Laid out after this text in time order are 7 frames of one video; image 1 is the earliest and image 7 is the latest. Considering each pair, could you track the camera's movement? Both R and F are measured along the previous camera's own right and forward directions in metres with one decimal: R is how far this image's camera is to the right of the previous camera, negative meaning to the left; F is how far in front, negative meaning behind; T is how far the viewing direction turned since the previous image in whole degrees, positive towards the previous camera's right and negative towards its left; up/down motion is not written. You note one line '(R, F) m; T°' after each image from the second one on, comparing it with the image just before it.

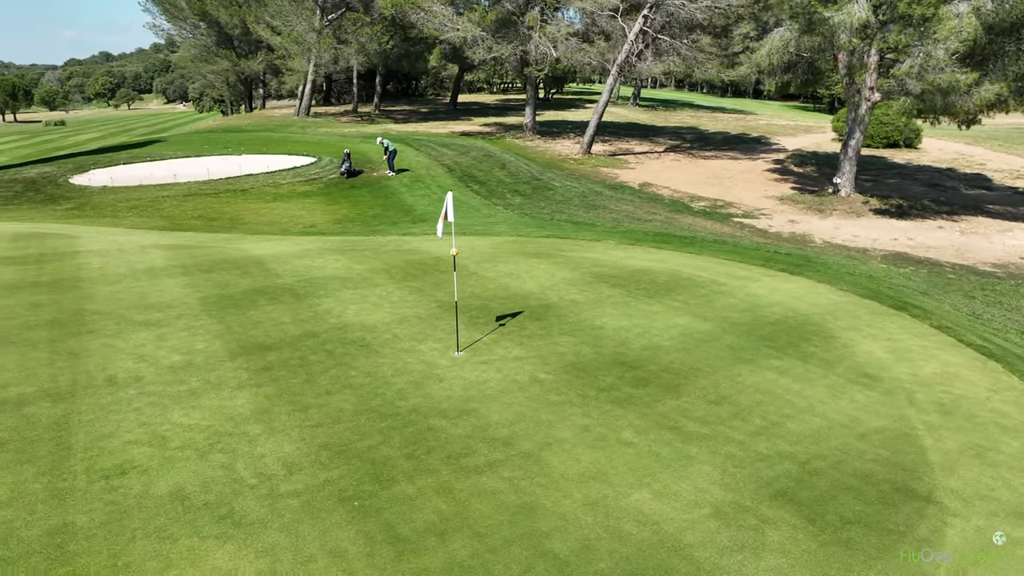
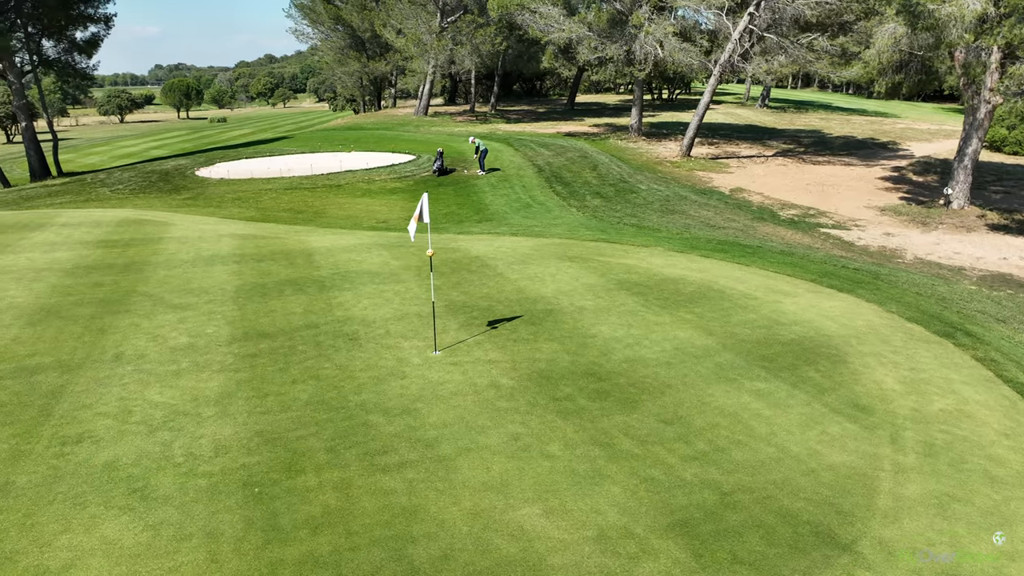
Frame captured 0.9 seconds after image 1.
(+1.8, +0.2) m; -10°
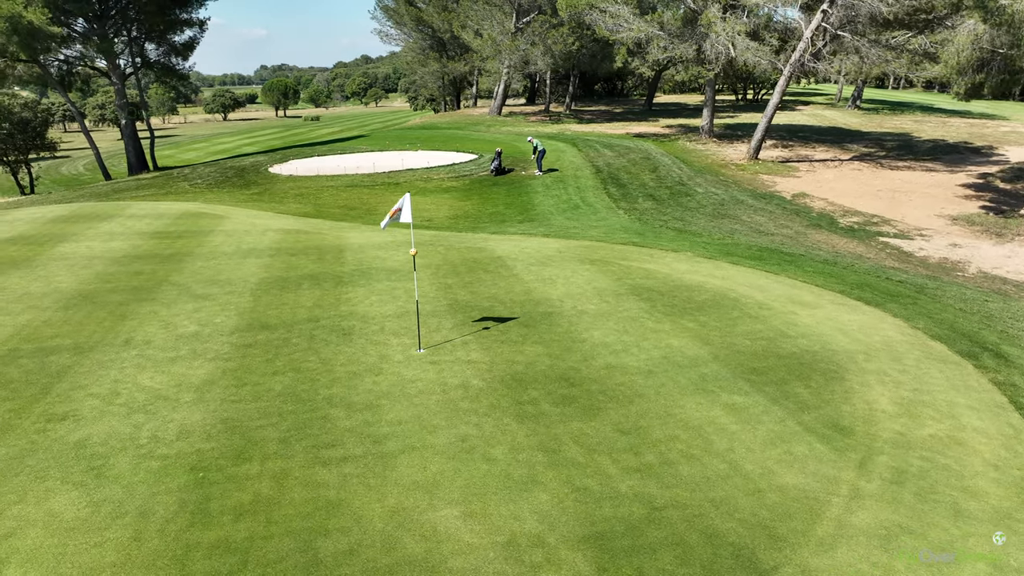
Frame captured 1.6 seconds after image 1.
(+1.2, +0.1) m; -7°
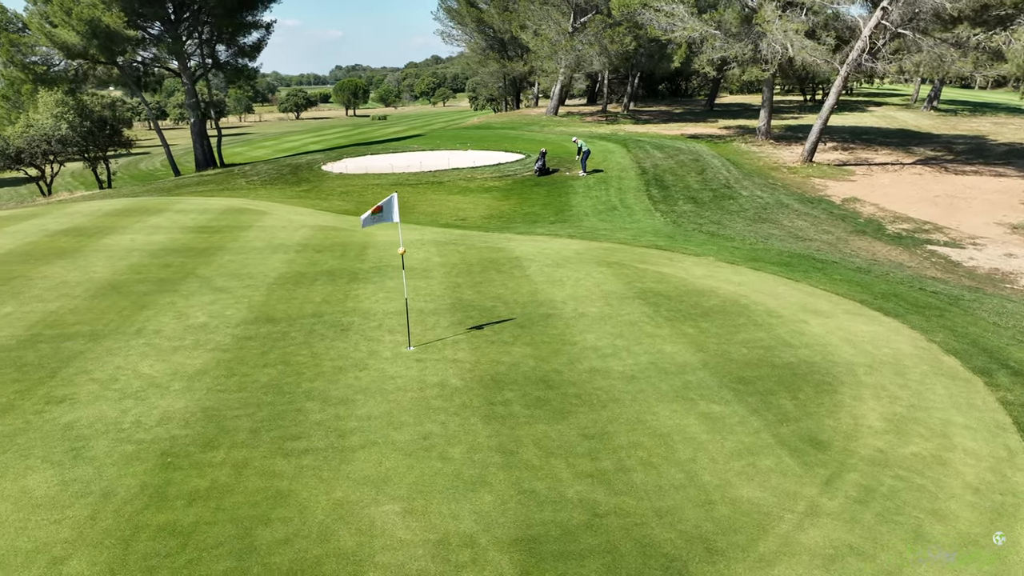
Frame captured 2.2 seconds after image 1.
(+0.9, 0.0) m; -5°
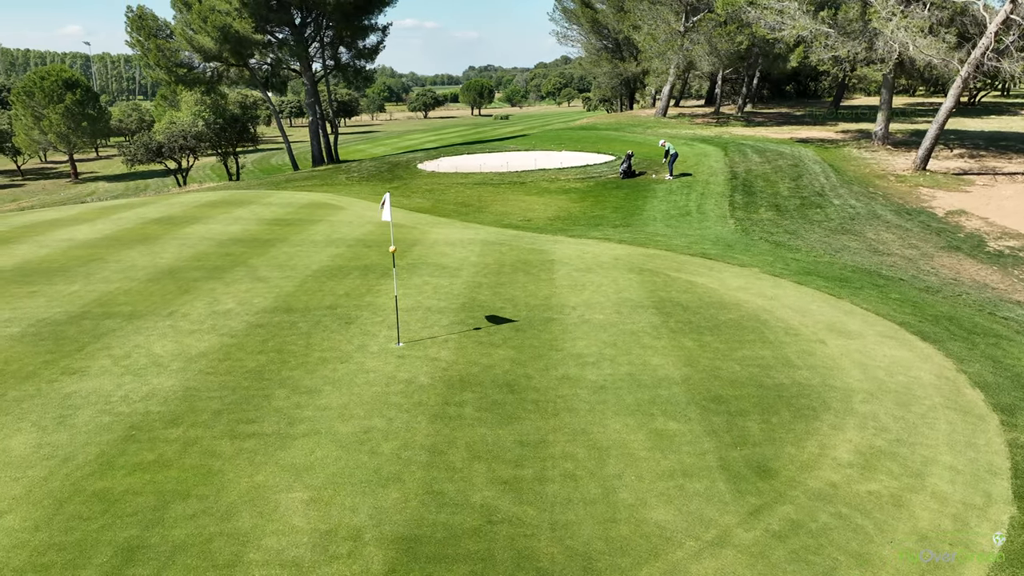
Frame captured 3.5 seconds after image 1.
(+1.7, +0.1) m; -9°
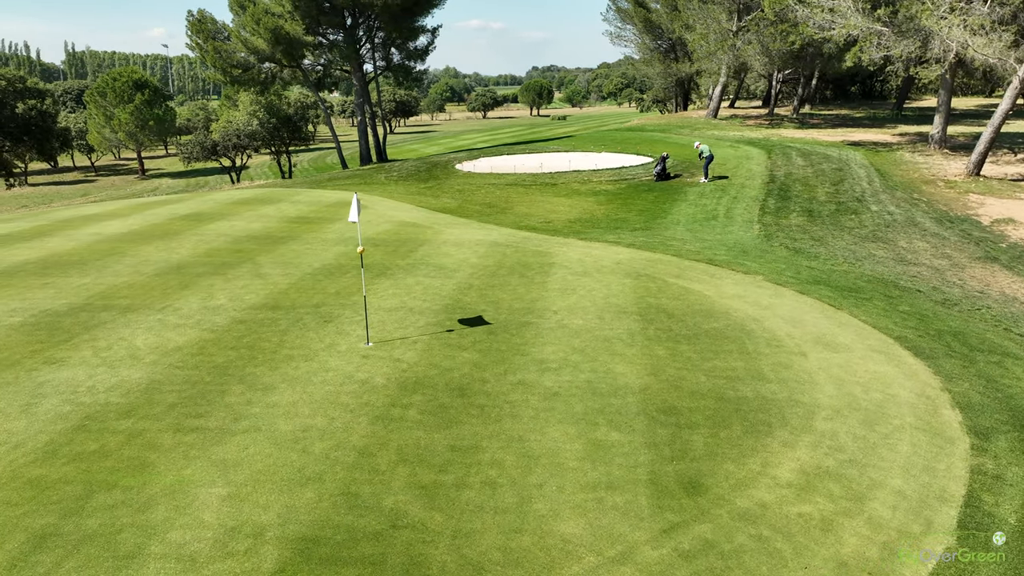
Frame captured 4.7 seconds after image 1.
(+1.2, +0.1) m; -5°
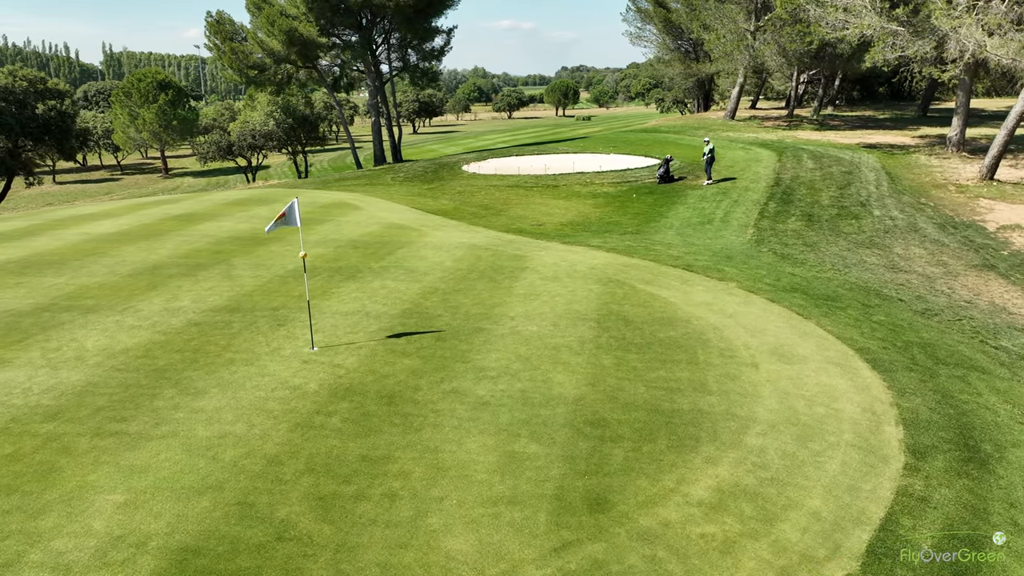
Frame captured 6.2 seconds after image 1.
(+1.1, +0.1) m; -2°
